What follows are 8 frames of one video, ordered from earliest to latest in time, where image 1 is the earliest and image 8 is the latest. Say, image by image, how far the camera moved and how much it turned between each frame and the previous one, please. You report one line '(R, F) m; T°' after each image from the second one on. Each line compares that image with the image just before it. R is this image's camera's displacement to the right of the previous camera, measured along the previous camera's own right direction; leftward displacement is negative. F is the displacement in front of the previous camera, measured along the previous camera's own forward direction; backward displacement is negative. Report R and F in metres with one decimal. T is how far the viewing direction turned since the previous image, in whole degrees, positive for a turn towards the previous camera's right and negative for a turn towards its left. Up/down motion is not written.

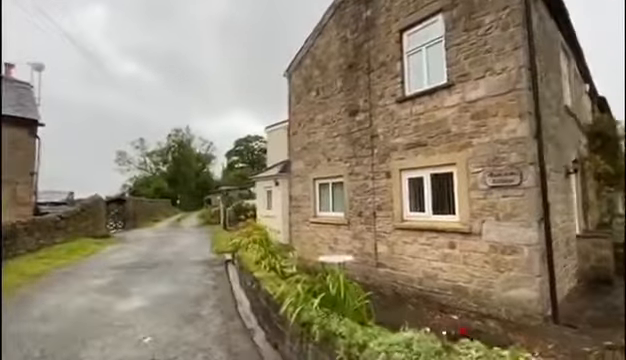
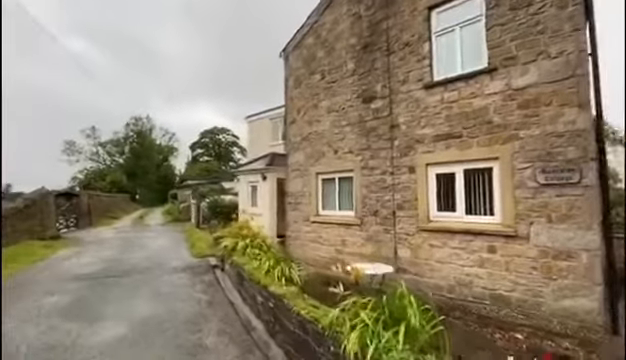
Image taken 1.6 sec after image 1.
(+0.3, +0.4) m; -7°
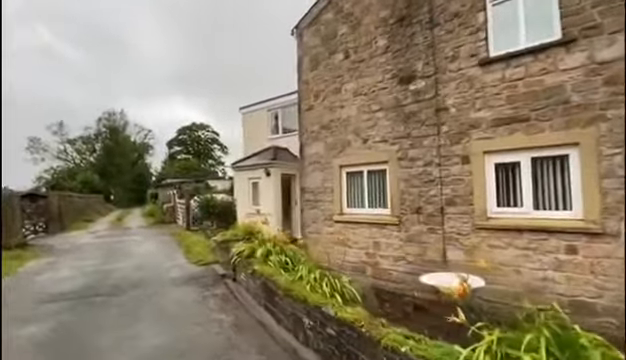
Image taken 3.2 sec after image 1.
(-0.9, +0.9) m; +2°
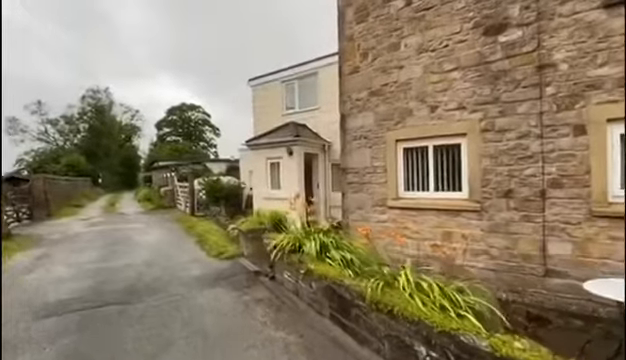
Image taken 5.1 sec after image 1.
(-1.3, +1.3) m; +2°
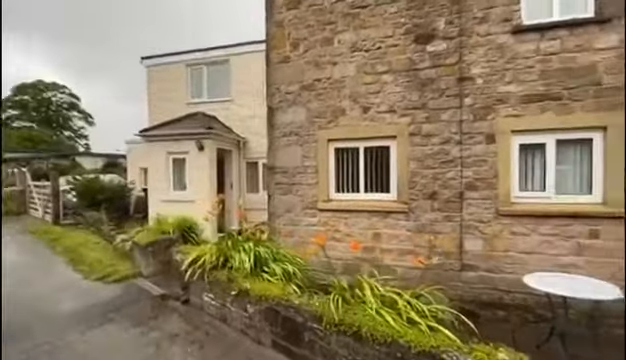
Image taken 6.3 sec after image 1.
(-0.5, +0.7) m; +19°
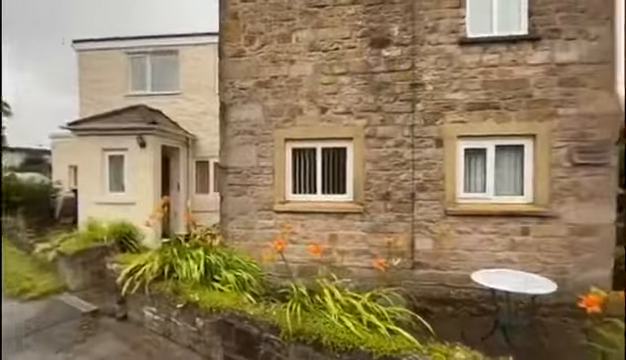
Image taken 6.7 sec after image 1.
(0.0, +0.2) m; +9°
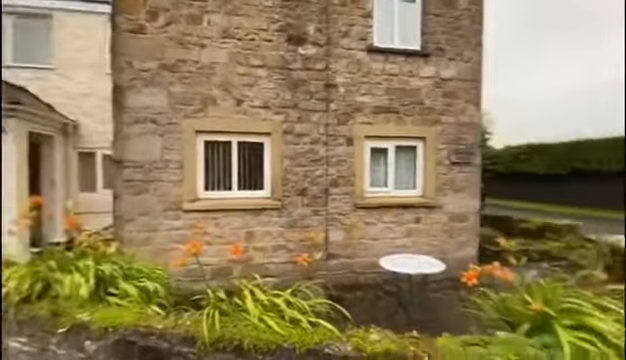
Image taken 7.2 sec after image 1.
(-0.1, +0.1) m; +17°
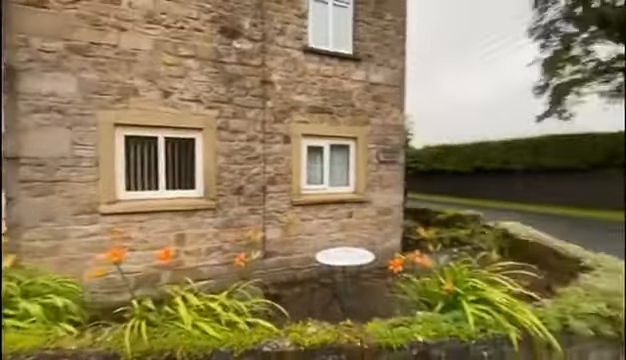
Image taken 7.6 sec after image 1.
(0.0, 0.0) m; +13°
